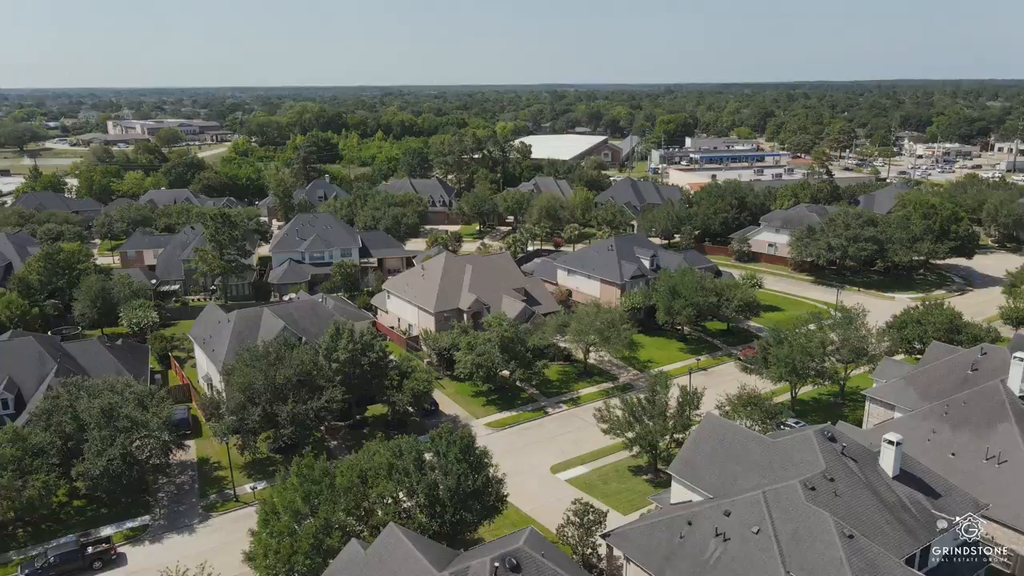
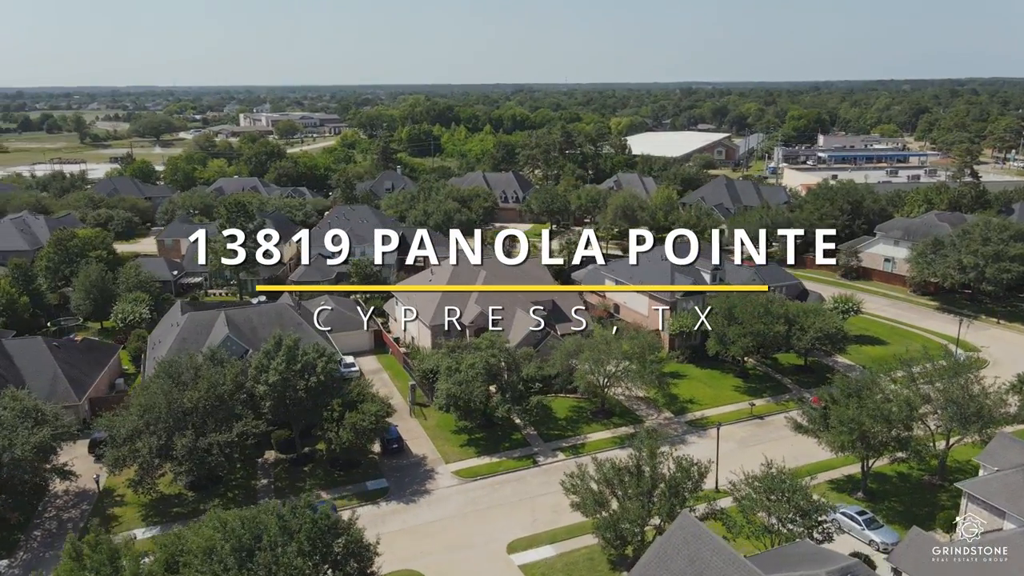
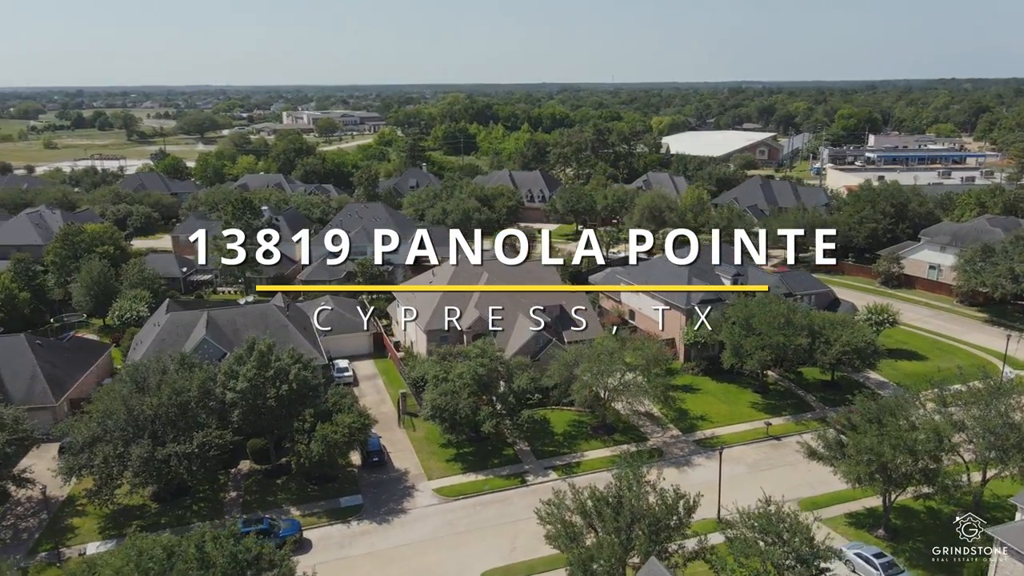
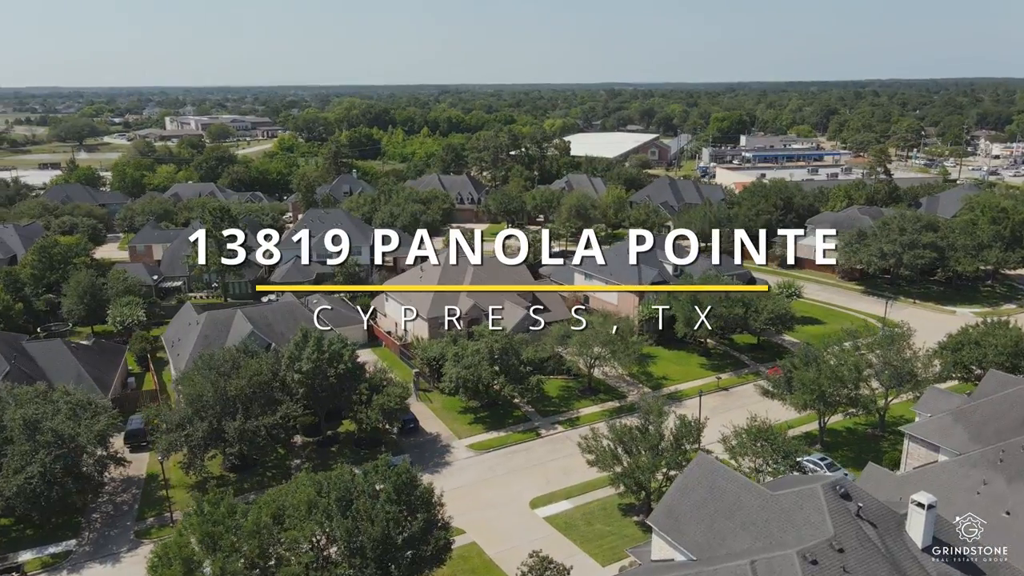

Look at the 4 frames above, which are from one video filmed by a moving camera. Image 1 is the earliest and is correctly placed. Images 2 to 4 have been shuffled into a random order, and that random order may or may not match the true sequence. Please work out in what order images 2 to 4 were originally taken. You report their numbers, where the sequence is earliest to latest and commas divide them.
4, 2, 3
